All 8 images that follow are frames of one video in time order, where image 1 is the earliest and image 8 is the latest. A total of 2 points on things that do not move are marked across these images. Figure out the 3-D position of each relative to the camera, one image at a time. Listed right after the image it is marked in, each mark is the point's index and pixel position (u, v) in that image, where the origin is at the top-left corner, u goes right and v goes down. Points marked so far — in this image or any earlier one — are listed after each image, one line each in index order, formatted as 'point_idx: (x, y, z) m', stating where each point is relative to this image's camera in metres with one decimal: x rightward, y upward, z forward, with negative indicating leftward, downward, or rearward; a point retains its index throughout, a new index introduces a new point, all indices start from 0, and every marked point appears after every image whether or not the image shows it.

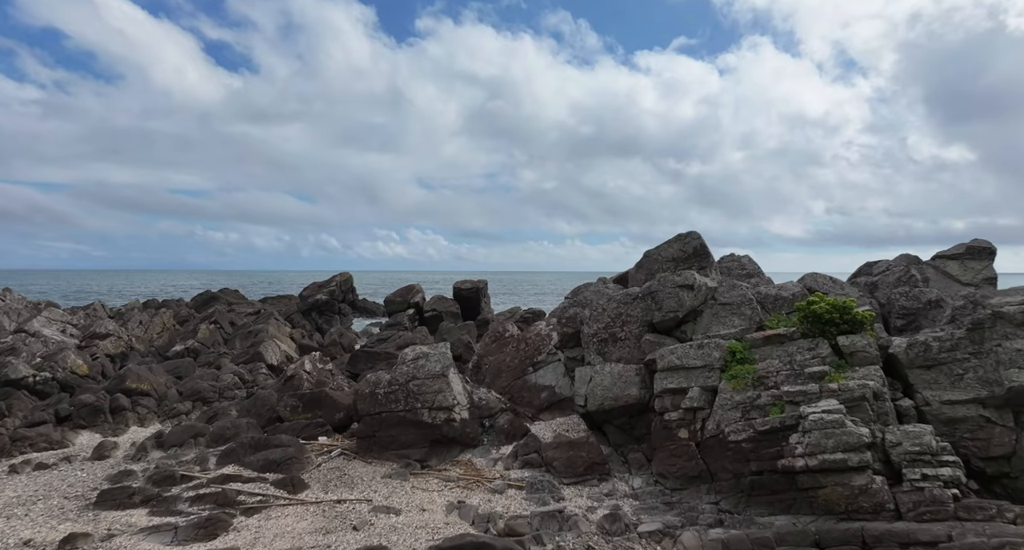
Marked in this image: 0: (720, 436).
0: (+3.1, -2.4, +8.2) m
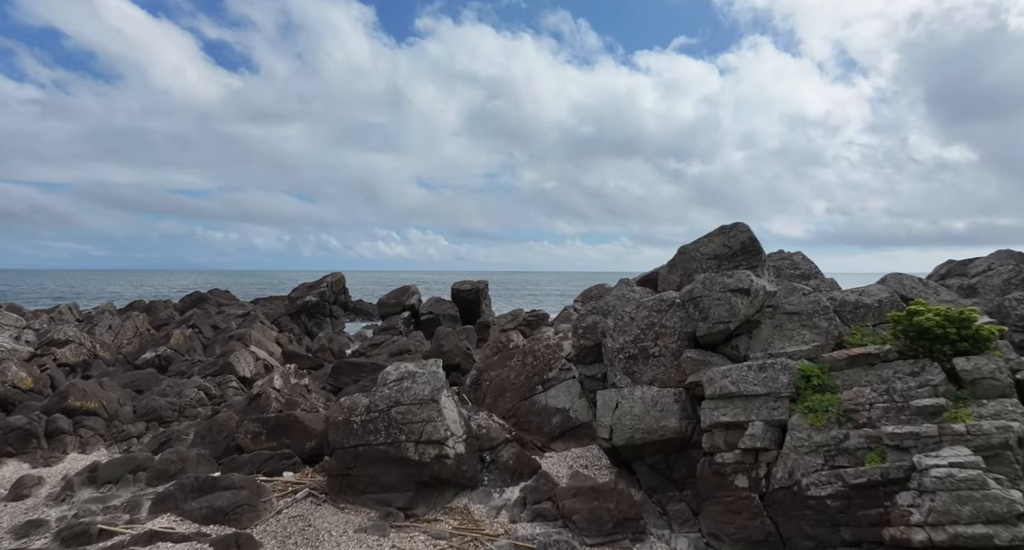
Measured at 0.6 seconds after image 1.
0: (+3.2, -2.4, +6.2) m
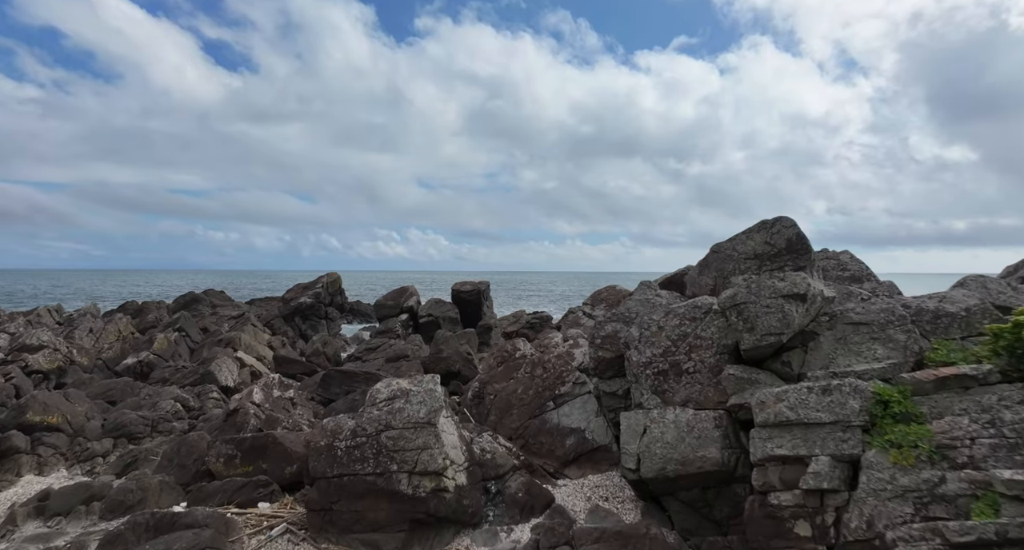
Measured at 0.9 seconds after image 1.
0: (+3.3, -2.4, +5.0) m
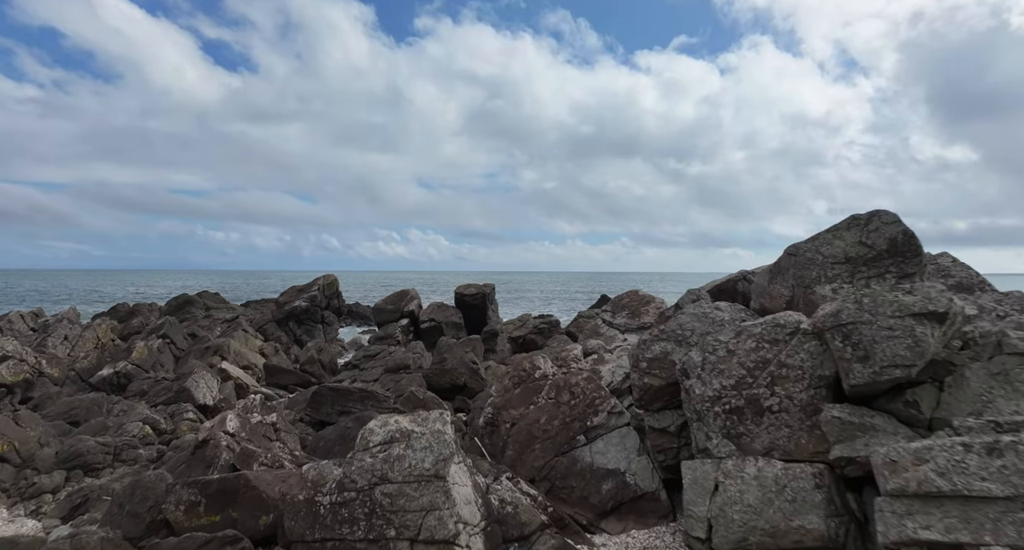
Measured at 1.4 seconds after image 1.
0: (+3.6, -2.5, +3.4) m
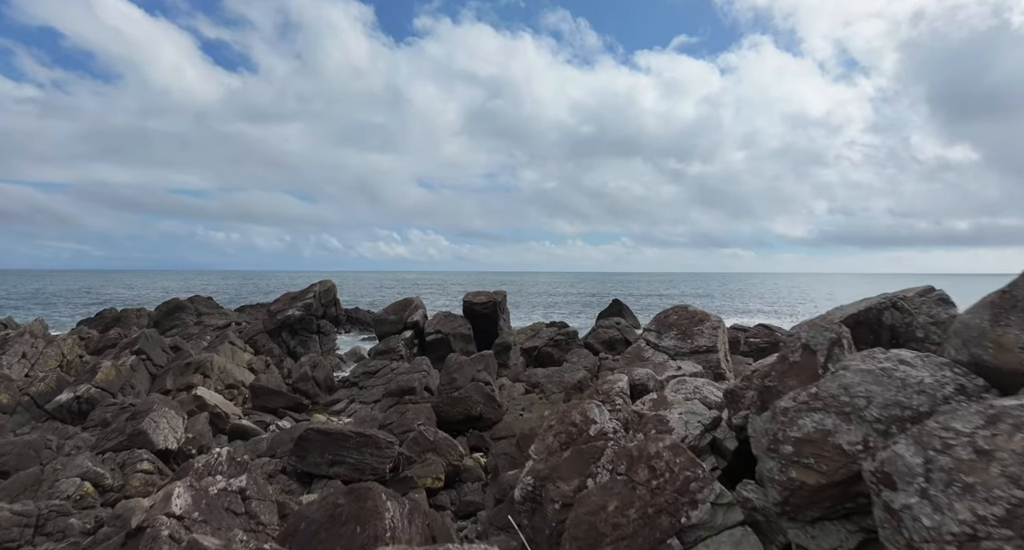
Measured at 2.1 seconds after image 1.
0: (+4.2, -2.8, +1.0) m
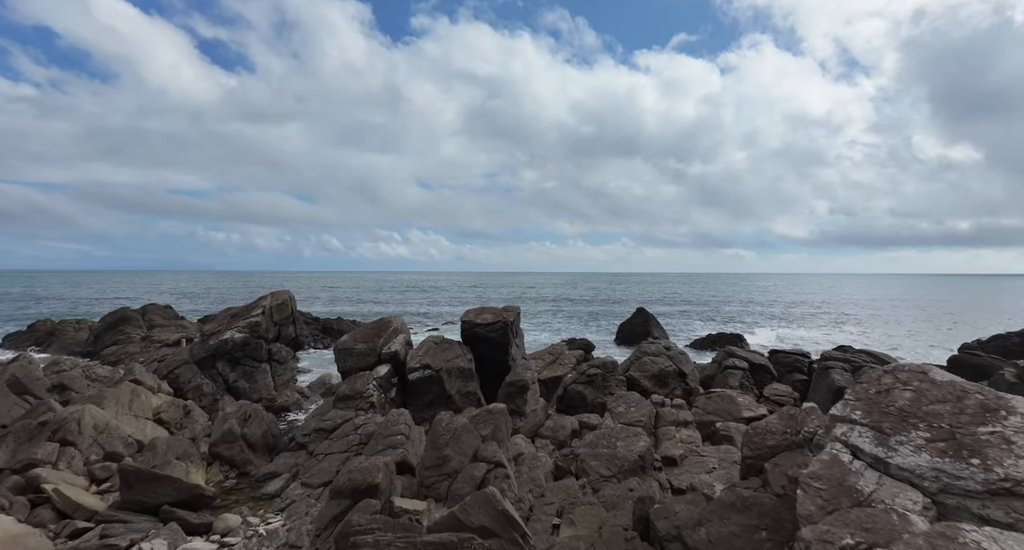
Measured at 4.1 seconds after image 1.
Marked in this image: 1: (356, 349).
0: (+4.7, -3.1, -6.0) m
1: (-5.0, -2.3, +17.9) m
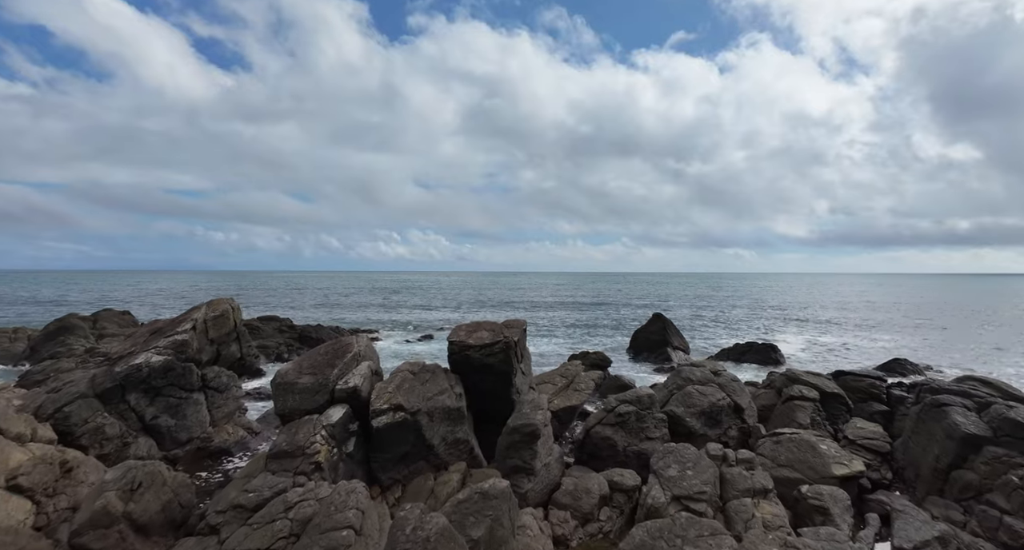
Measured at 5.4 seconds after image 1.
0: (+4.9, -3.3, -10.9) m
1: (-4.9, -2.4, +13.0) m
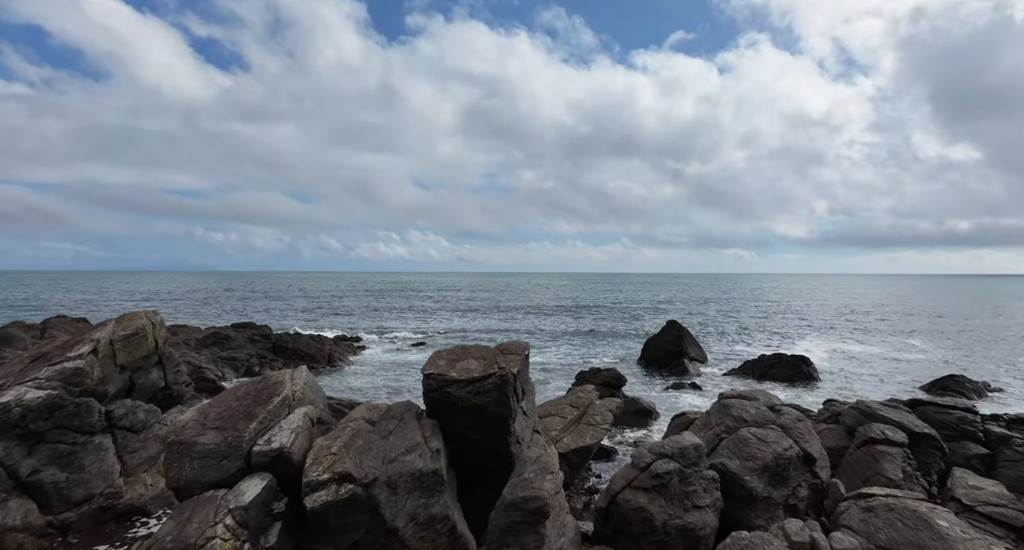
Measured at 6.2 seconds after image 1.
0: (+4.9, -3.4, -14.9) m
1: (-4.9, -2.6, +9.1) m
